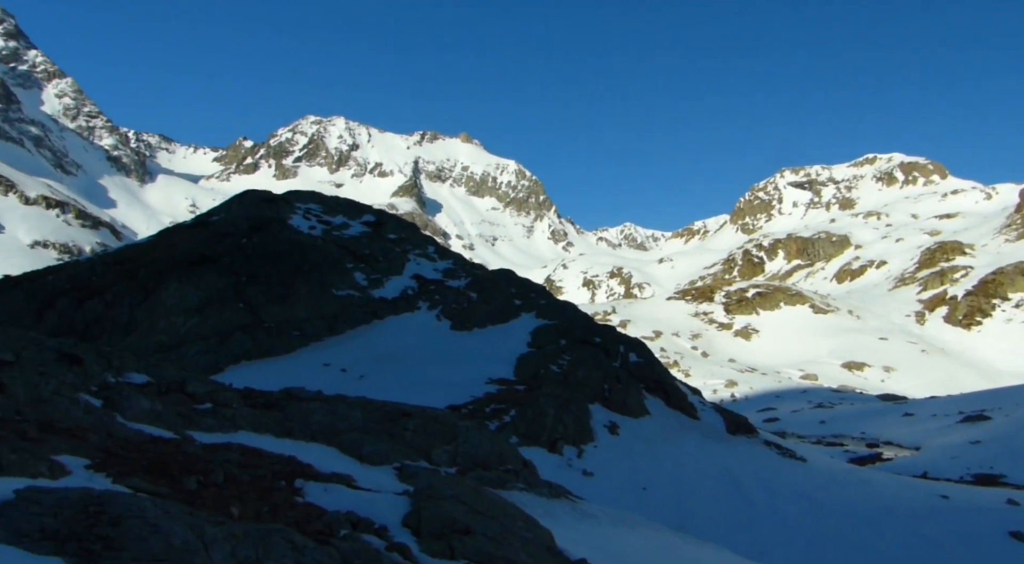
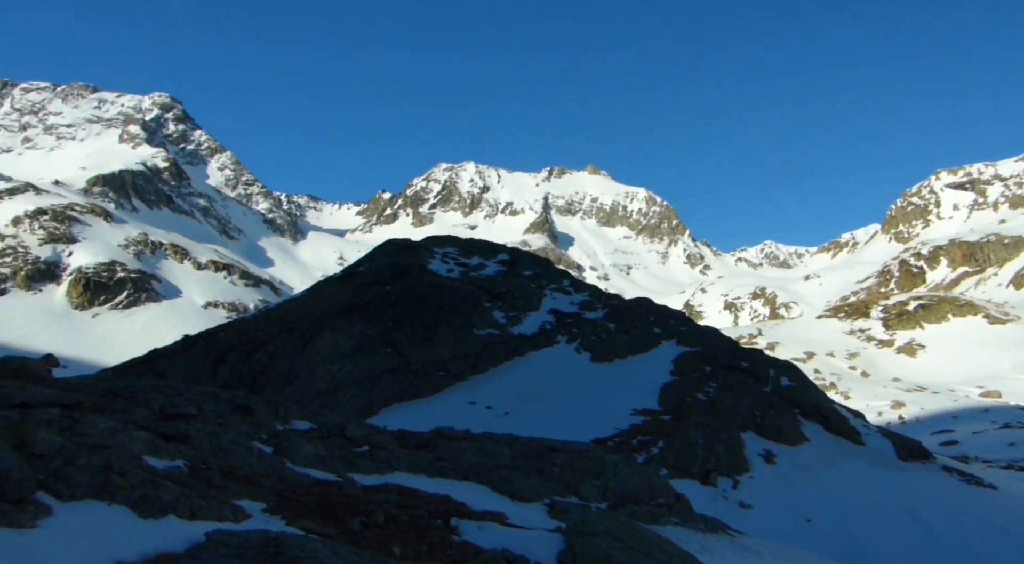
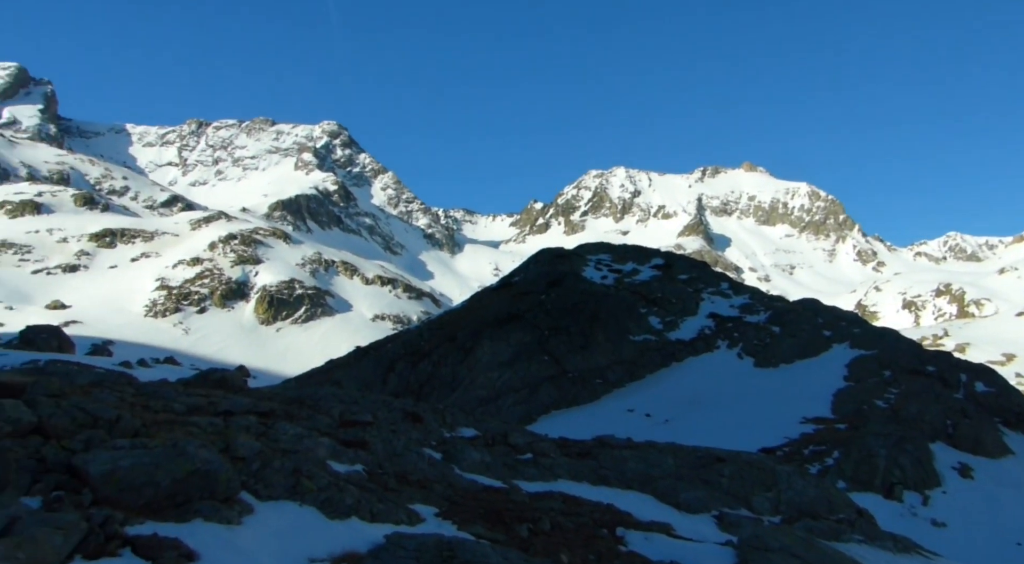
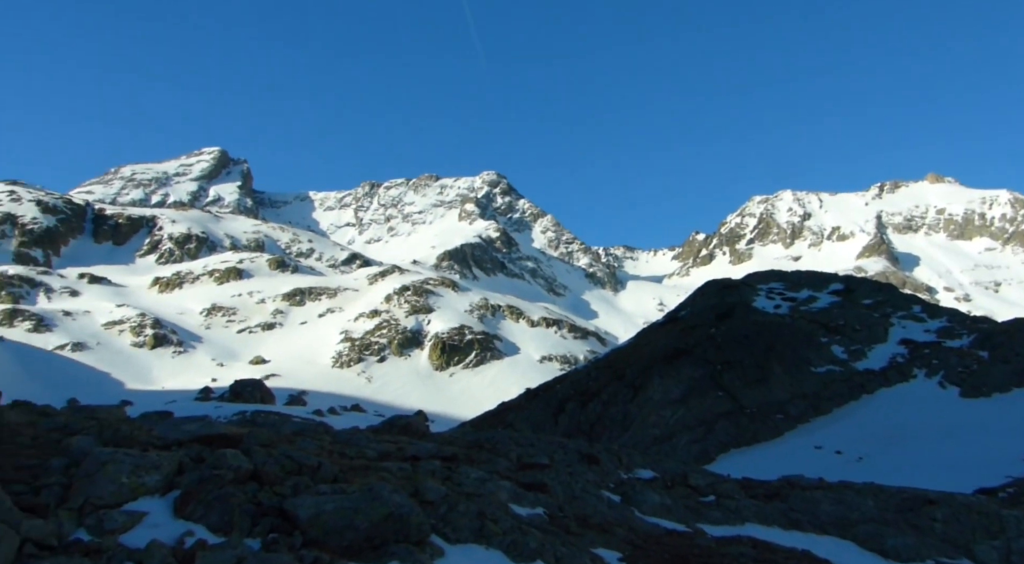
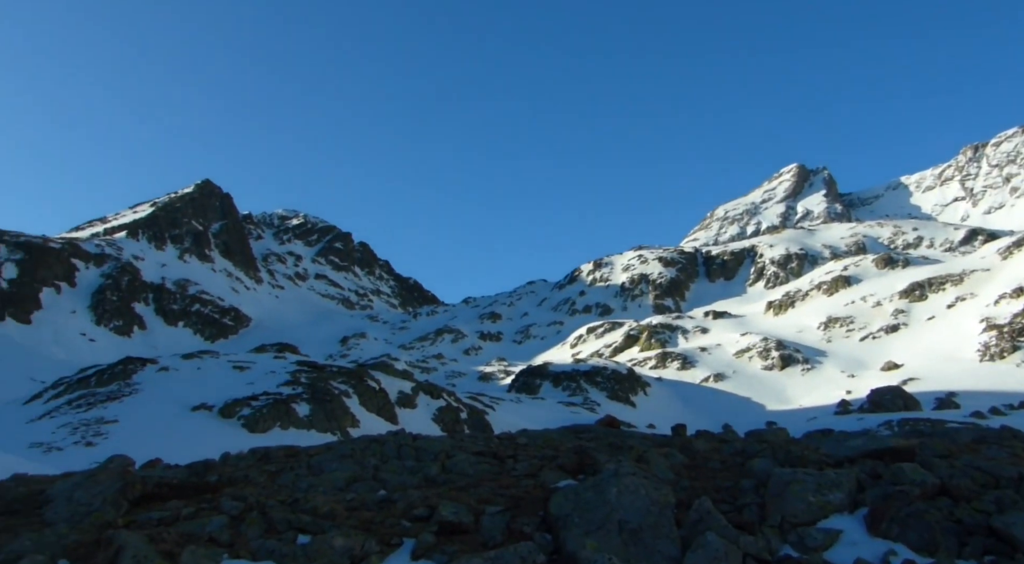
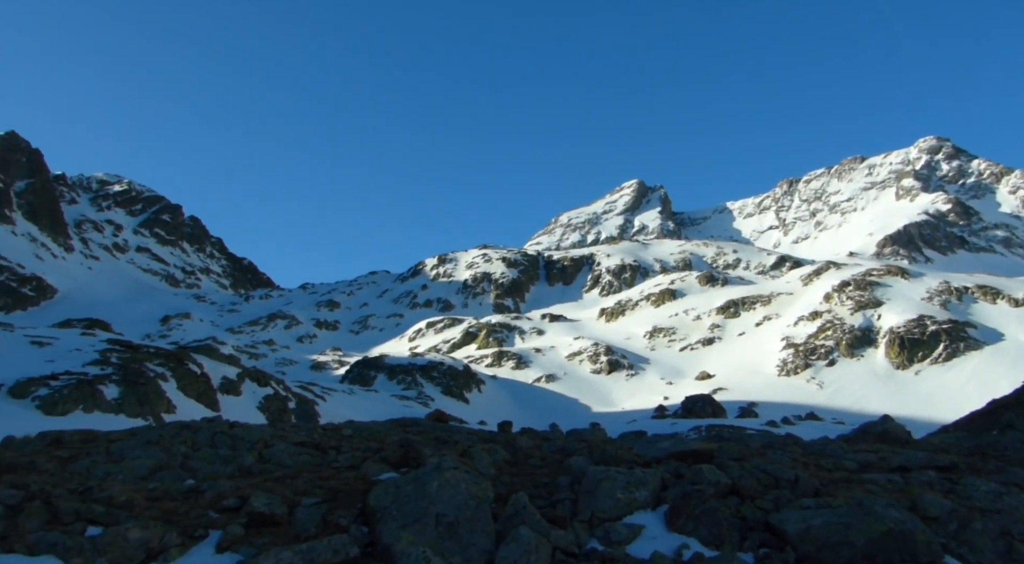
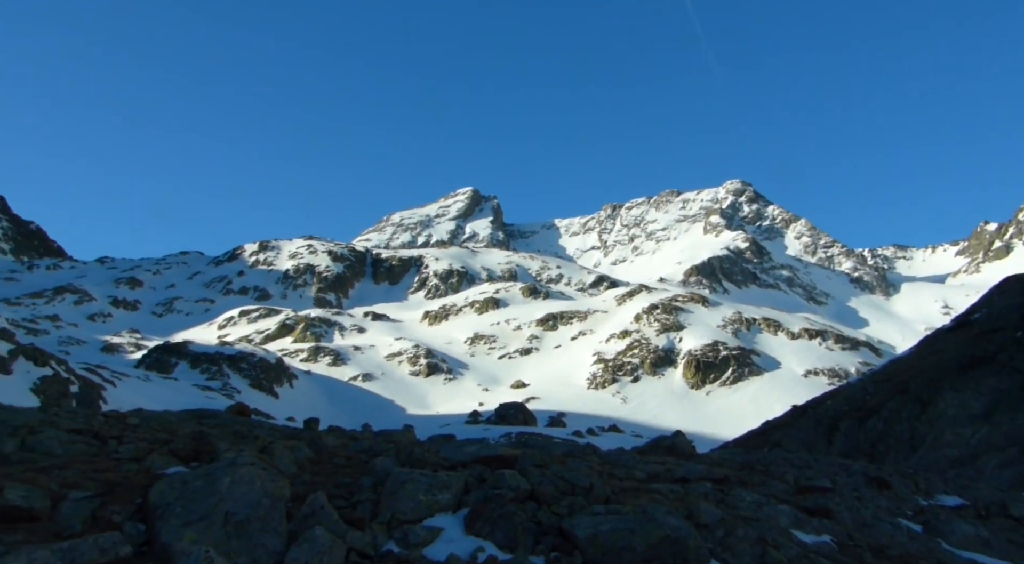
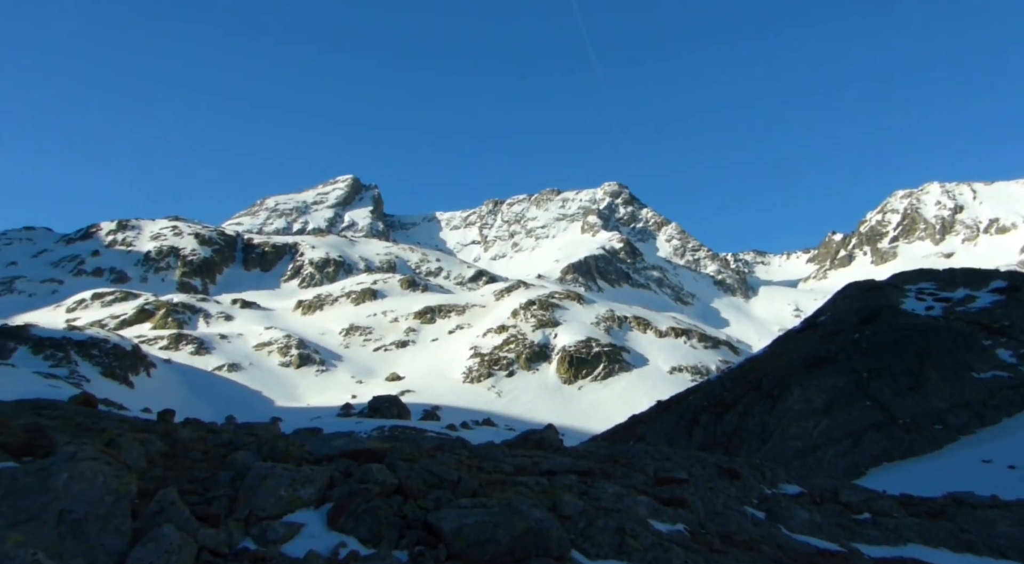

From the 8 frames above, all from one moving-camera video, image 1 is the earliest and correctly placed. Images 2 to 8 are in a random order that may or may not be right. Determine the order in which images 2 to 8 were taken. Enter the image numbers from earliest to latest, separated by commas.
2, 3, 4, 8, 7, 6, 5
